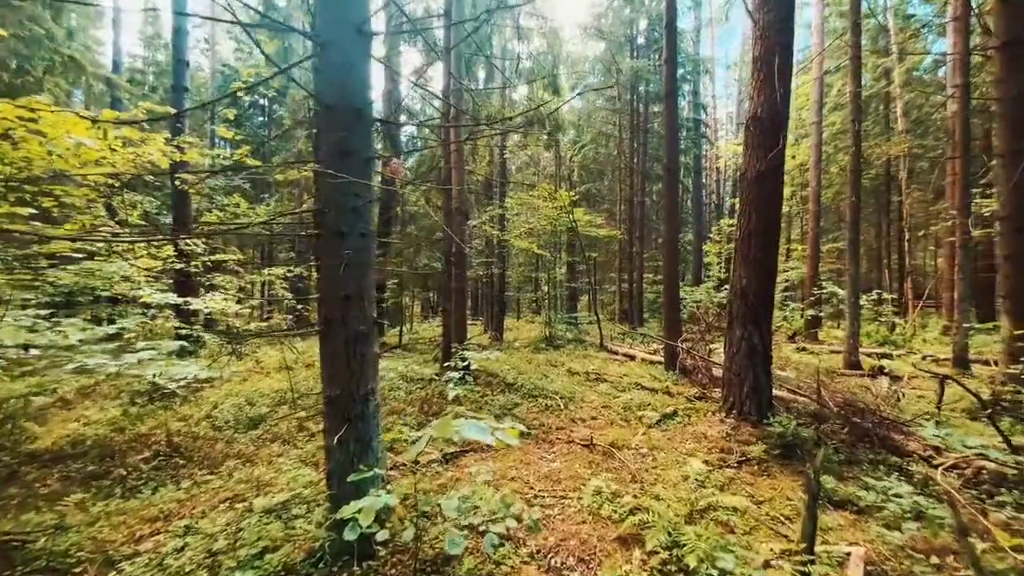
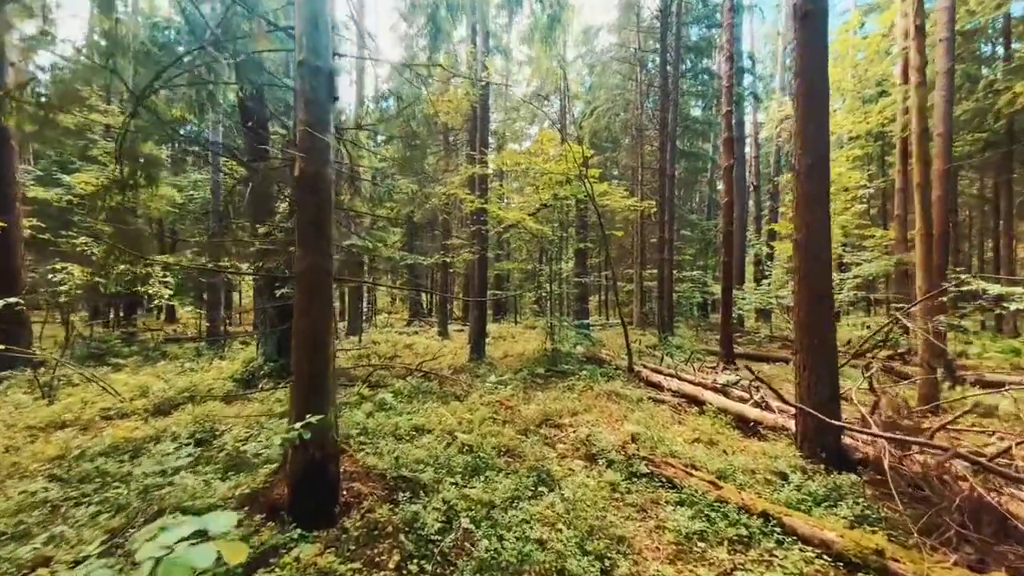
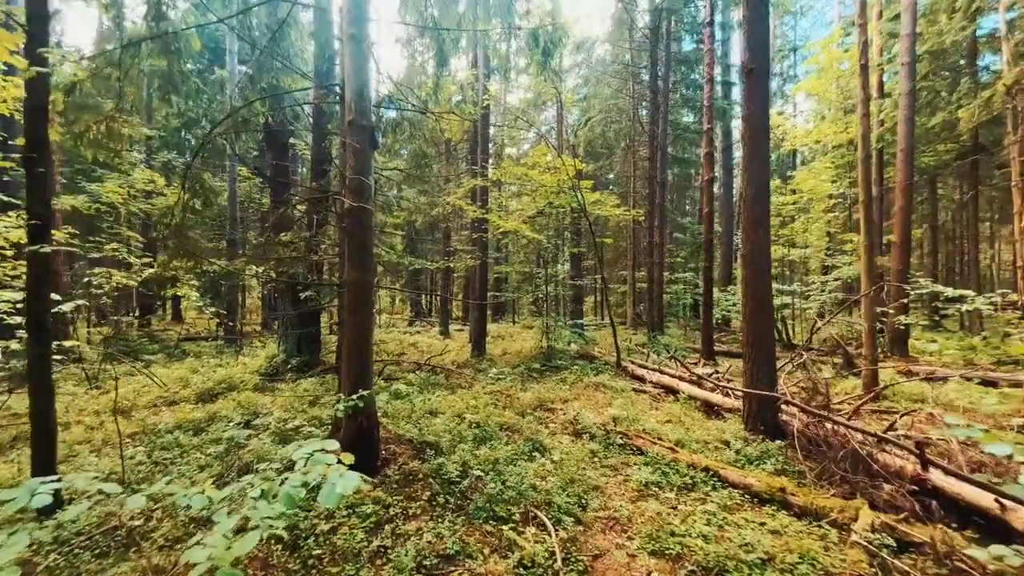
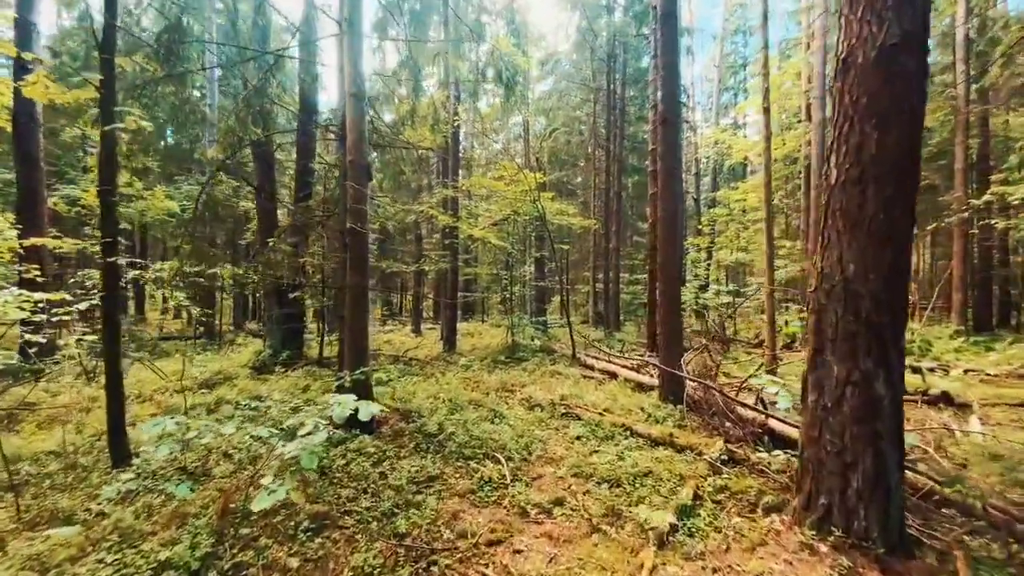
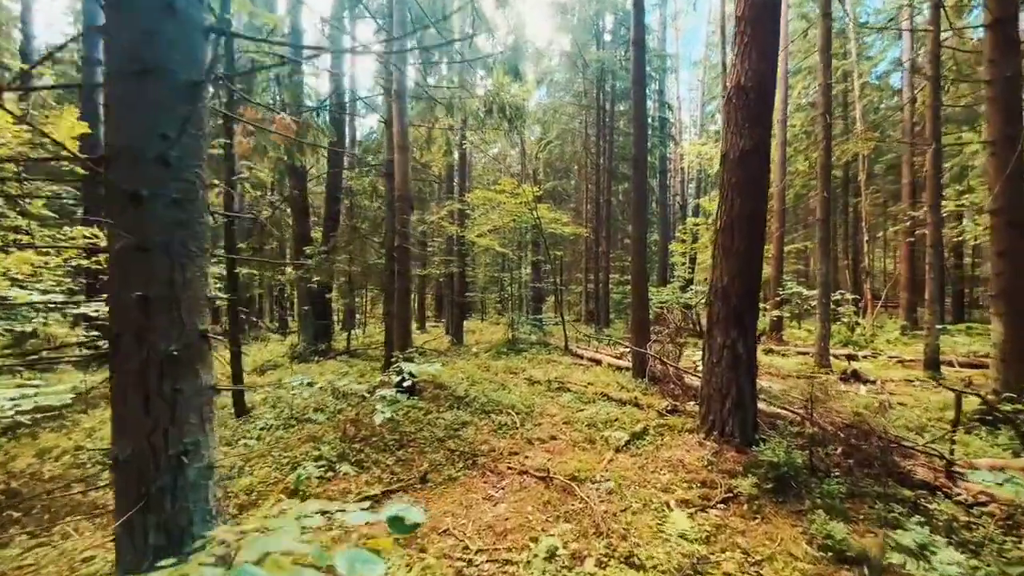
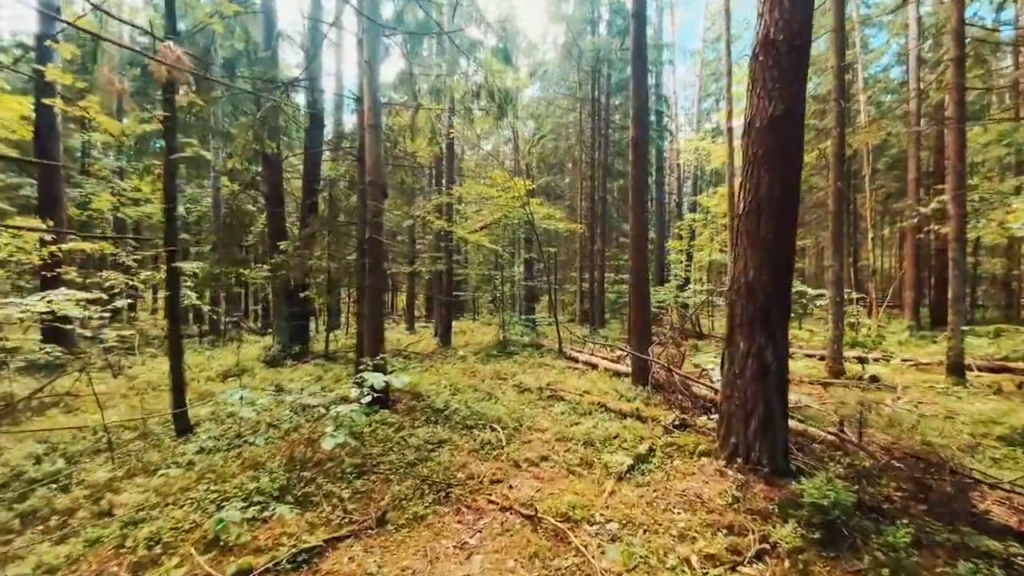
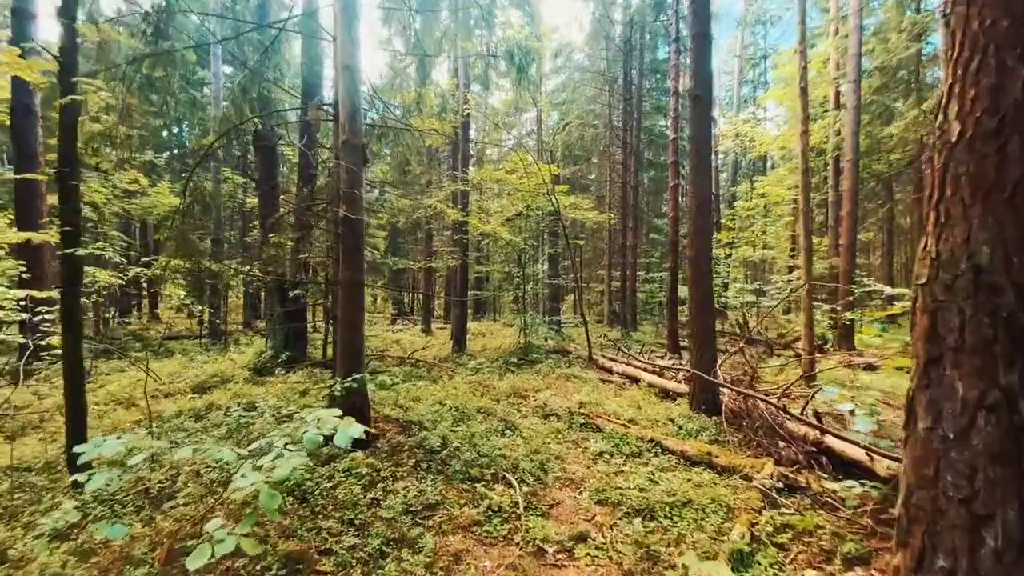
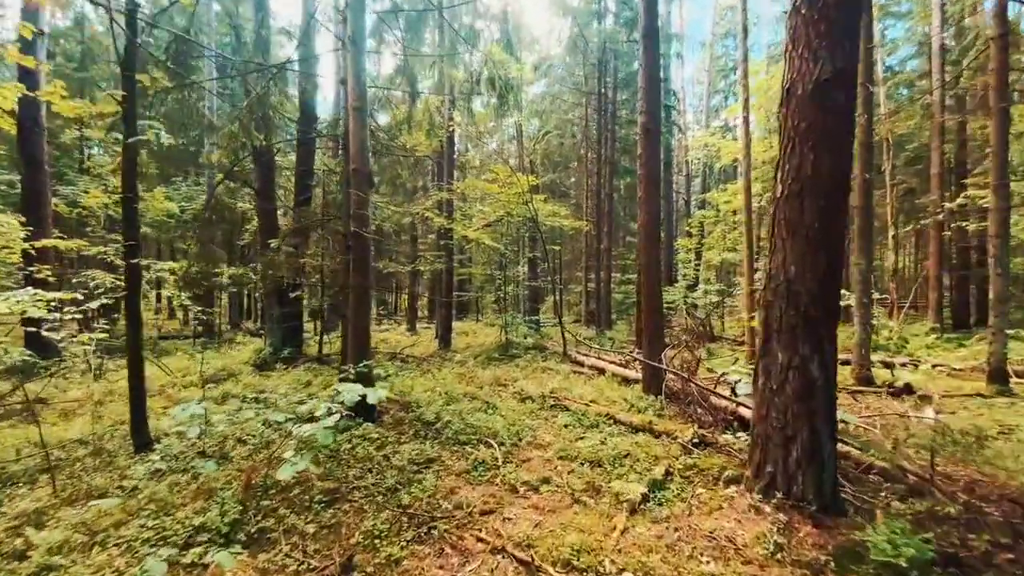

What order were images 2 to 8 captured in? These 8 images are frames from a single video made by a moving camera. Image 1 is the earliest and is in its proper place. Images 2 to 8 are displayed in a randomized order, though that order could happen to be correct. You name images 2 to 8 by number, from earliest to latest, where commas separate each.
5, 6, 8, 4, 7, 3, 2
